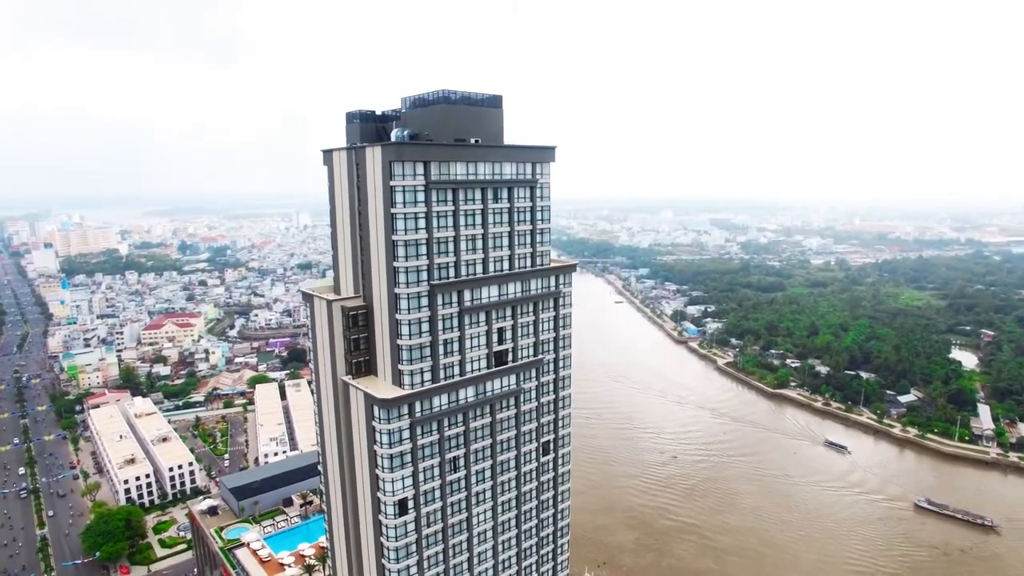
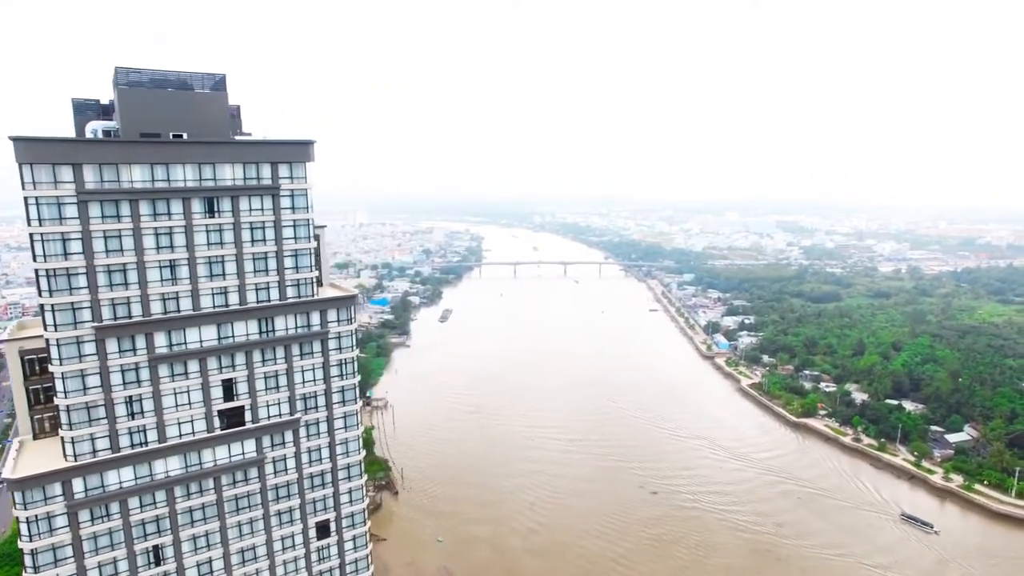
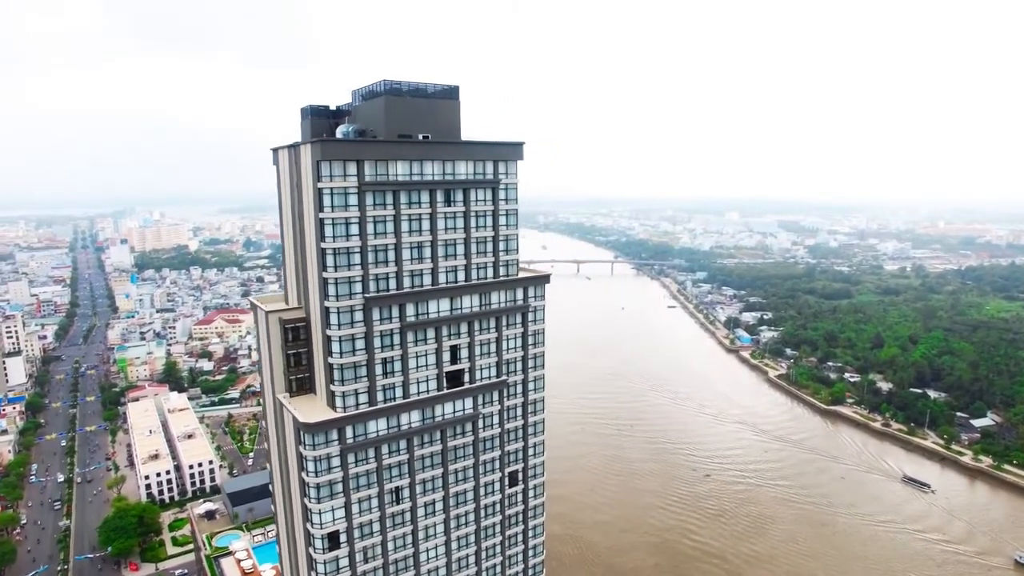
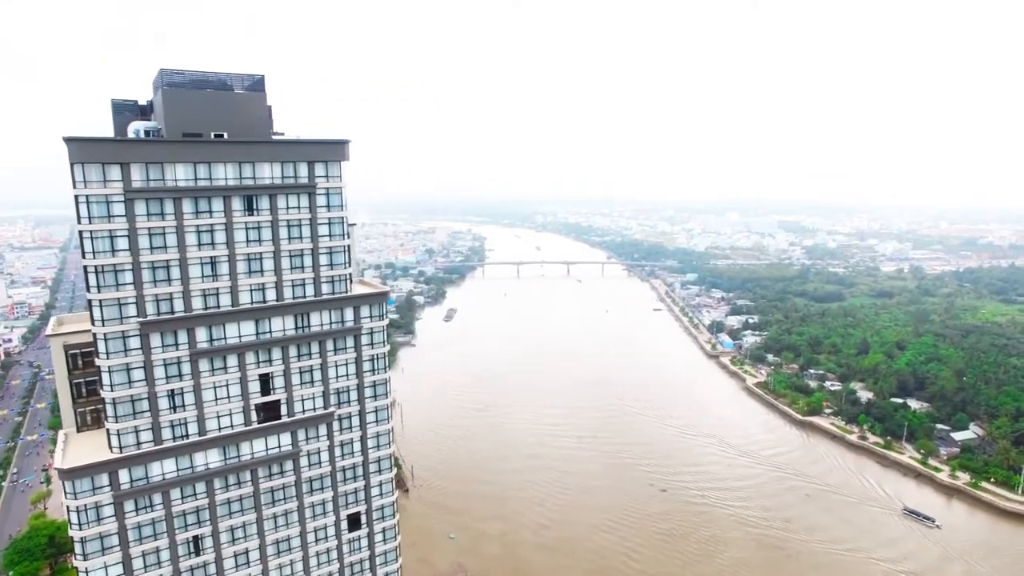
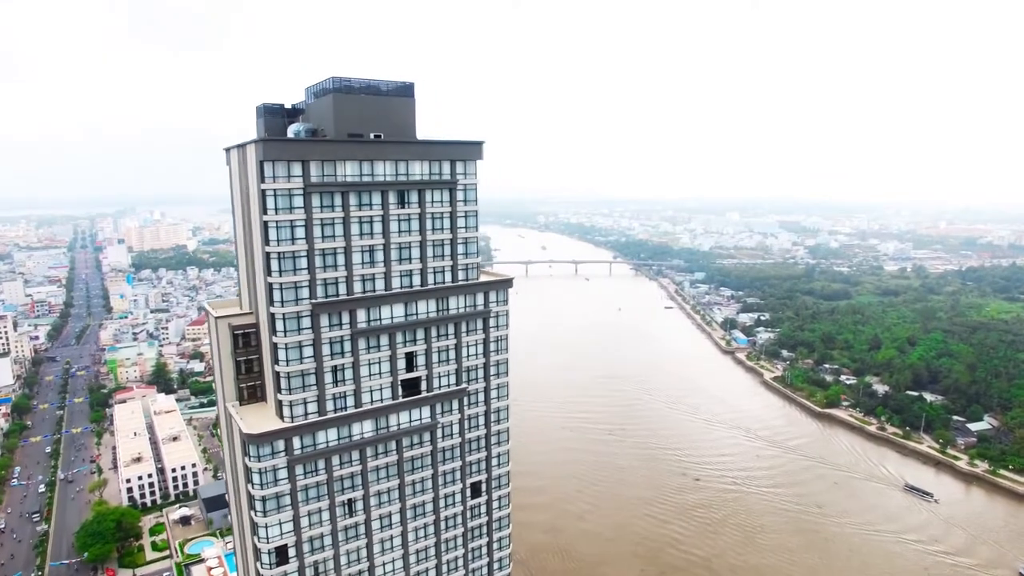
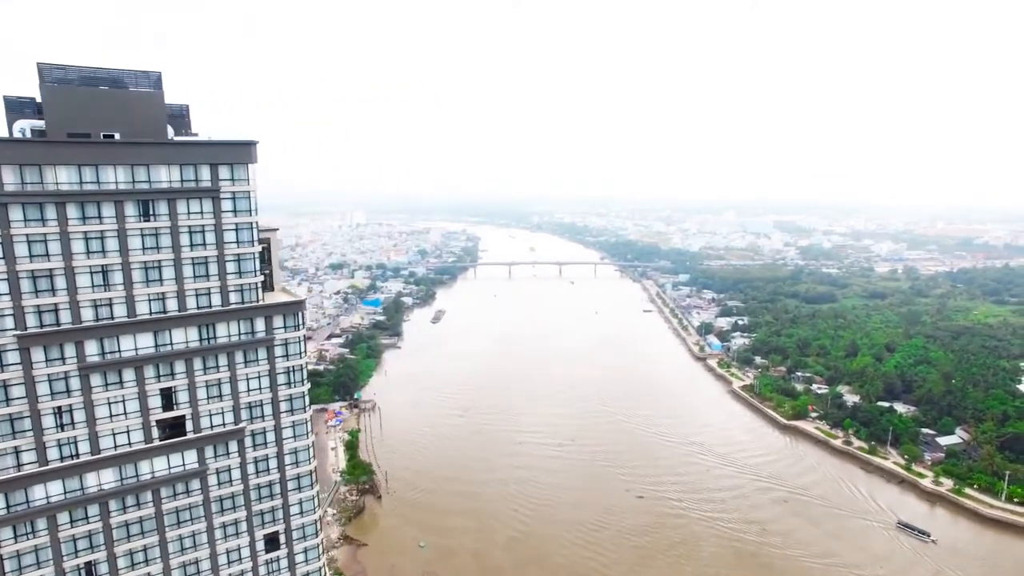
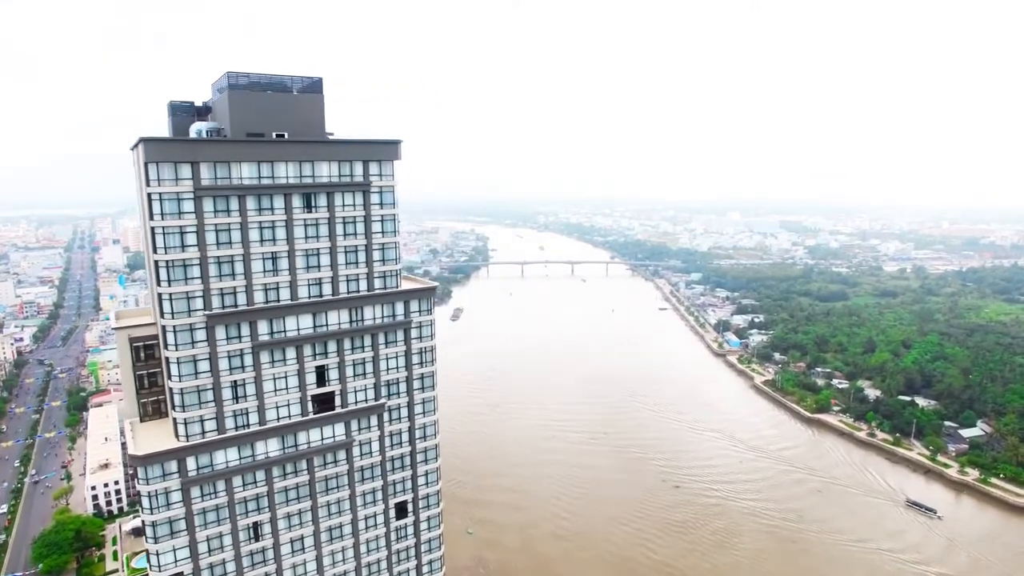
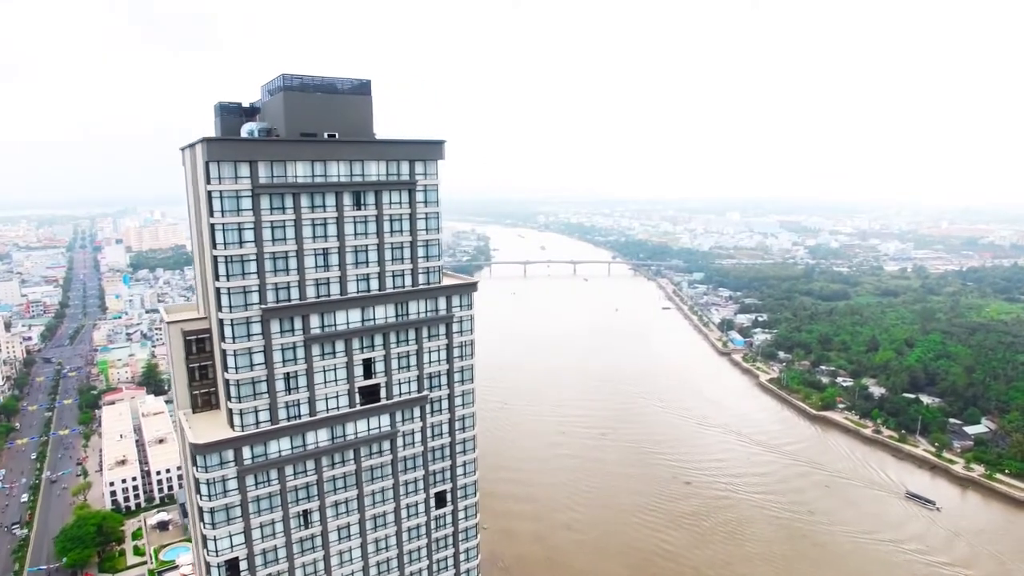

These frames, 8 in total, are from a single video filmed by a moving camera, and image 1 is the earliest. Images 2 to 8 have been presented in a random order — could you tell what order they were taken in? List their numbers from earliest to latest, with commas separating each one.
3, 5, 8, 7, 4, 2, 6
